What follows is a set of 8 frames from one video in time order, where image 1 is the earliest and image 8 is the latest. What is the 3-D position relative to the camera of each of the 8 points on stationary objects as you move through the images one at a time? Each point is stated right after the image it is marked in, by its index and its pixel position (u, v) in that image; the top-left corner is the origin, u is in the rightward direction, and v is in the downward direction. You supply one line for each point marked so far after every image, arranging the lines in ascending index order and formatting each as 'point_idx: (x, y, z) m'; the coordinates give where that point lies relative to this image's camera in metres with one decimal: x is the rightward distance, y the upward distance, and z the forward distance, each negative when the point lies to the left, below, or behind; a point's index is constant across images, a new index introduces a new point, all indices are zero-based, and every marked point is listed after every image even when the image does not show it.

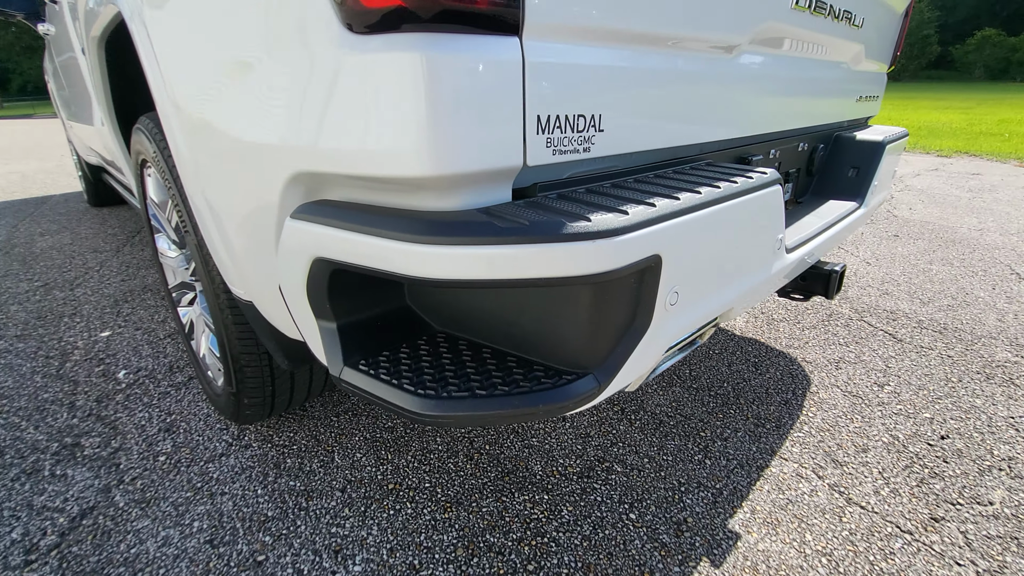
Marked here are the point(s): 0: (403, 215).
0: (-0.1, +0.1, +0.6) m
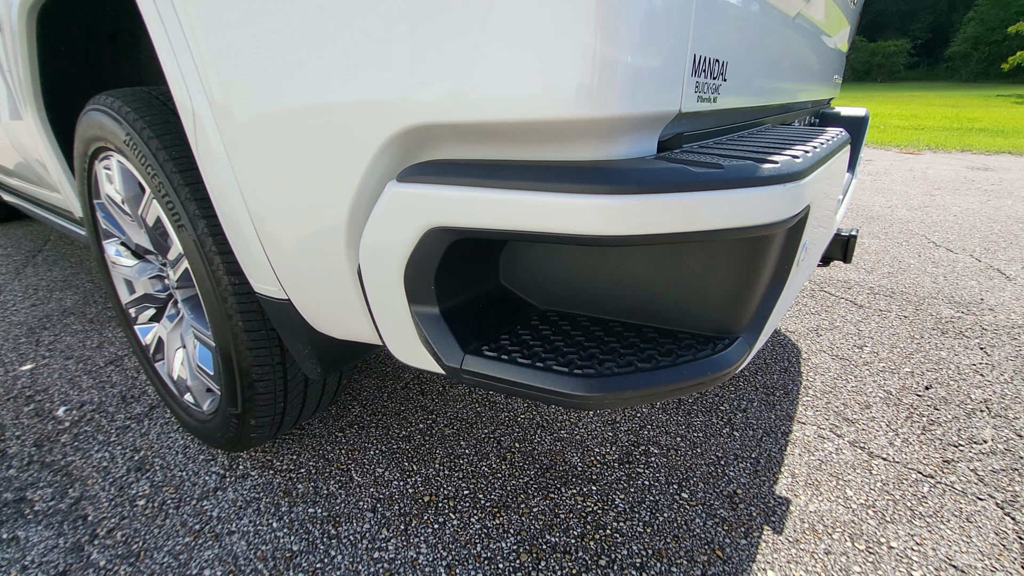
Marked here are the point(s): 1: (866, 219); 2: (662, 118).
0: (0.0, +0.1, +0.5) m
1: (+2.7, +0.5, +3.7) m
2: (+0.2, +0.2, +0.6) m
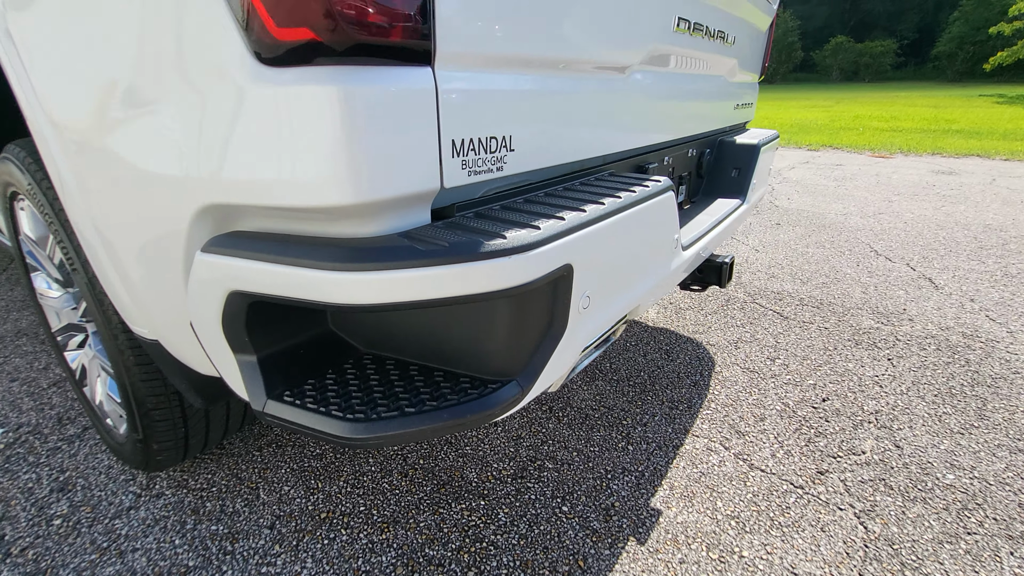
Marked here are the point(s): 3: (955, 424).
0: (-0.3, +0.1, +0.6) m
1: (+2.4, +0.5, +3.8) m
2: (-0.1, +0.1, +0.6) m
3: (+1.4, -0.4, +1.6) m
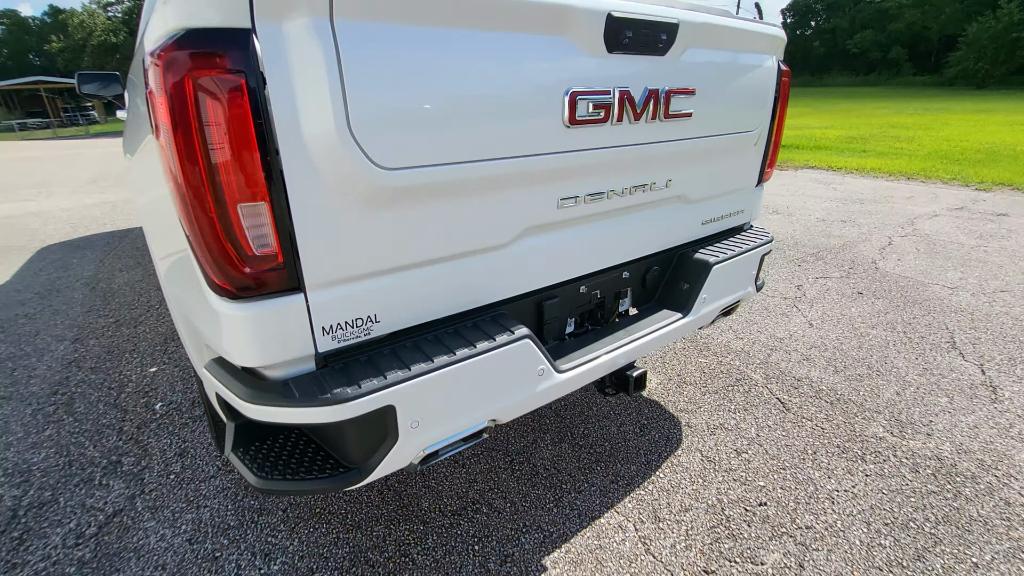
0: (-0.6, -0.2, +1.1) m
1: (+2.8, -0.1, +3.5) m
2: (-0.5, -0.1, +1.1) m
3: (+1.2, -0.9, +1.6) m
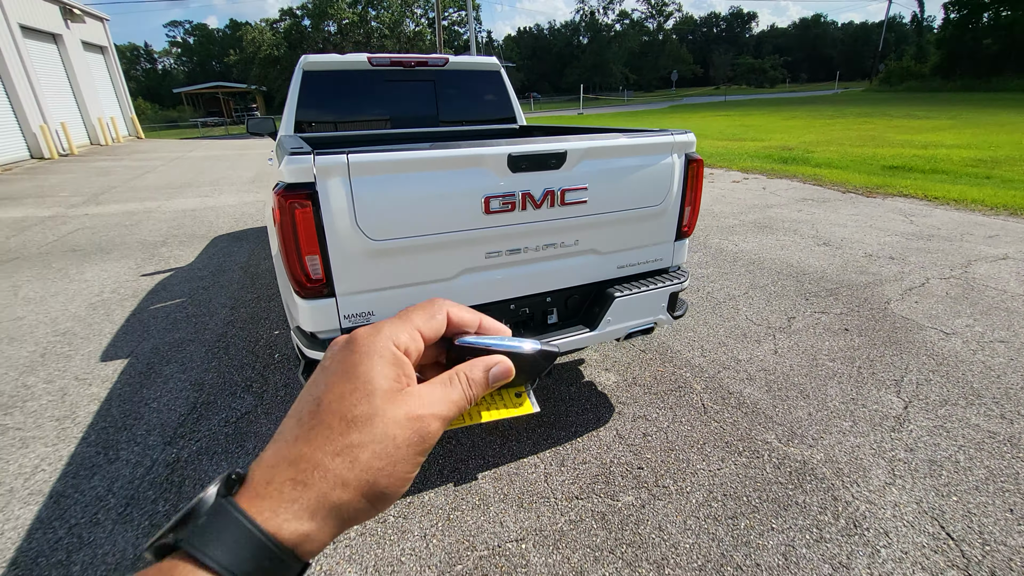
0: (-0.9, -0.2, +2.2) m
1: (+2.9, -0.4, +3.8) m
2: (-0.8, -0.2, +2.2) m
3: (+0.9, -1.1, +2.3) m
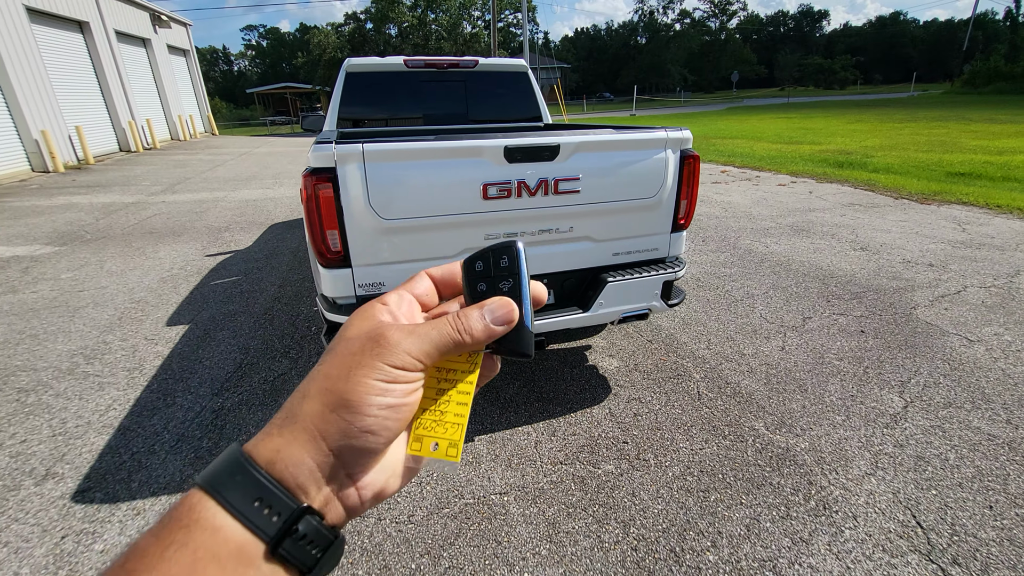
0: (-1.0, -0.1, +2.5) m
1: (+3.0, -0.4, +3.8) m
2: (-0.8, 0.0, +2.5) m
3: (+0.8, -1.0, +2.5) m
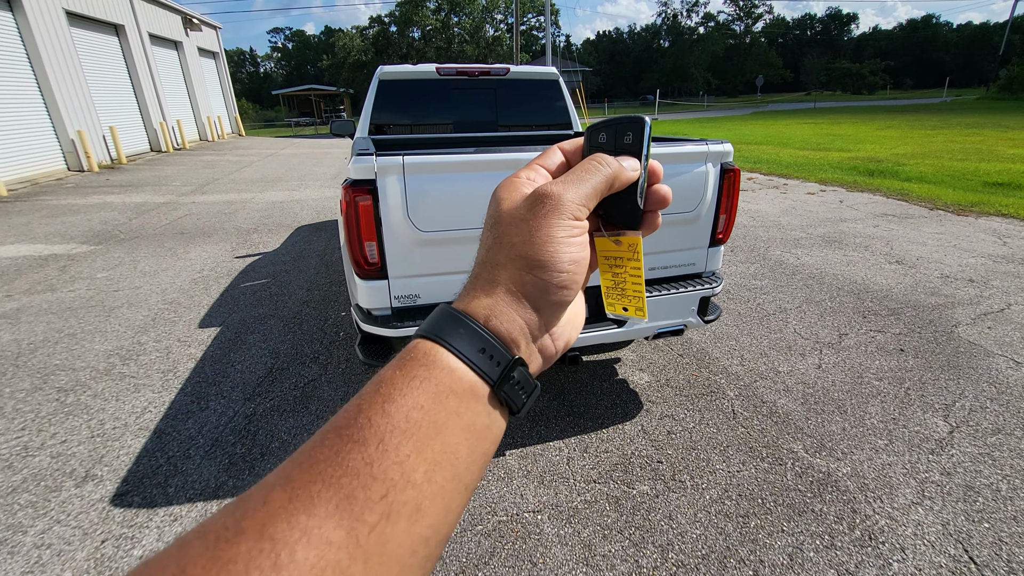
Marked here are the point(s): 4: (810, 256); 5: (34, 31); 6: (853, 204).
0: (-0.8, -0.1, +2.5) m
1: (+3.2, -0.6, +3.7) m
2: (-0.6, -0.1, +2.5) m
3: (+1.0, -1.1, +2.4) m
4: (+3.8, +0.4, +6.2) m
5: (-12.3, +6.6, +12.6) m
6: (+6.4, +1.6, +9.2) m
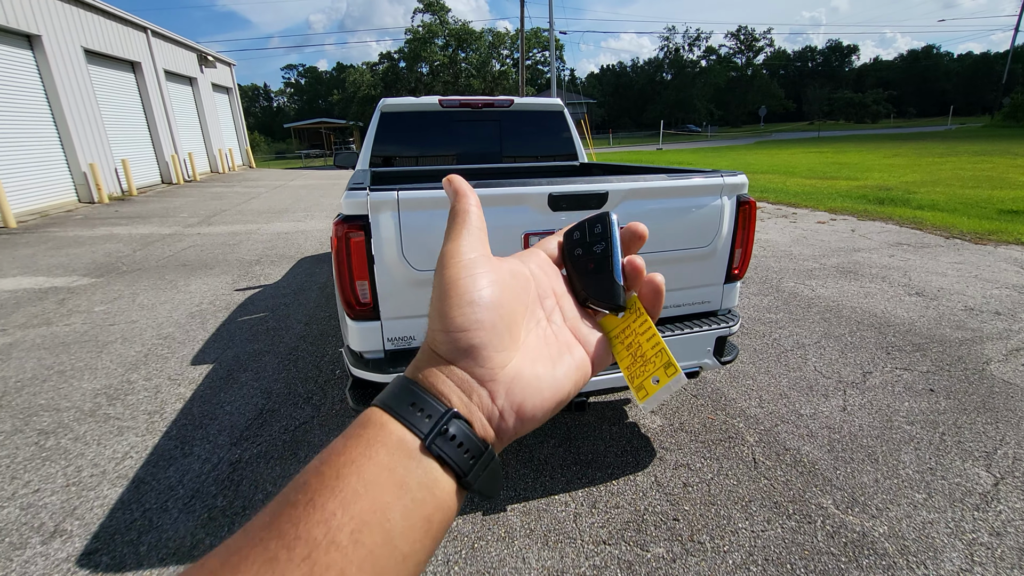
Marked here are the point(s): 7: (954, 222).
0: (-0.8, -0.3, +2.4) m
1: (+3.3, -0.8, +3.4) m
2: (-0.6, -0.3, +2.3) m
3: (+1.0, -1.3, +2.2) m
4: (+3.8, 0.0, +6.0) m
5: (-12.1, +5.8, +13.0) m
6: (+6.5, +1.0, +9.0) m
7: (+8.6, +1.3, +9.6) m
